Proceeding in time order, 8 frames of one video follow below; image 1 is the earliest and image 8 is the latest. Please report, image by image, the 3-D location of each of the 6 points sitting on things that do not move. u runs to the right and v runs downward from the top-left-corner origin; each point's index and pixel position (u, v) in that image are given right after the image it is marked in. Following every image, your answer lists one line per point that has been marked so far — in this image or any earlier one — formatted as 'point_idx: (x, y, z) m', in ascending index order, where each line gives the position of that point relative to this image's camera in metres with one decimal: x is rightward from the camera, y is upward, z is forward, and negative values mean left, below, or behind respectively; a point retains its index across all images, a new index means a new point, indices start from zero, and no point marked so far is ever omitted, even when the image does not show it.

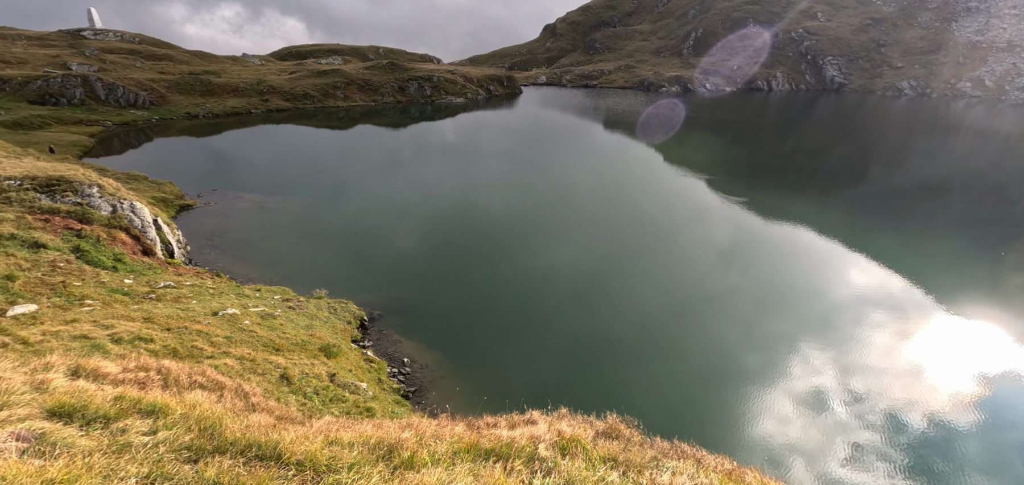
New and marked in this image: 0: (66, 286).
0: (-17.7, -1.7, +19.2) m
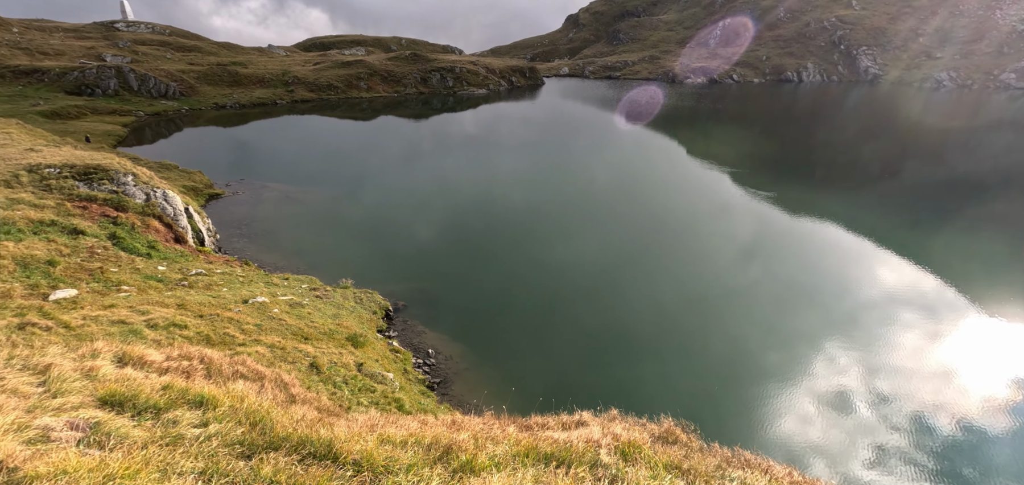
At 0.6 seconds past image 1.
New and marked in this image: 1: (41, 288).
0: (-16.7, -1.2, +19.8) m
1: (-16.8, -1.6, +17.2) m
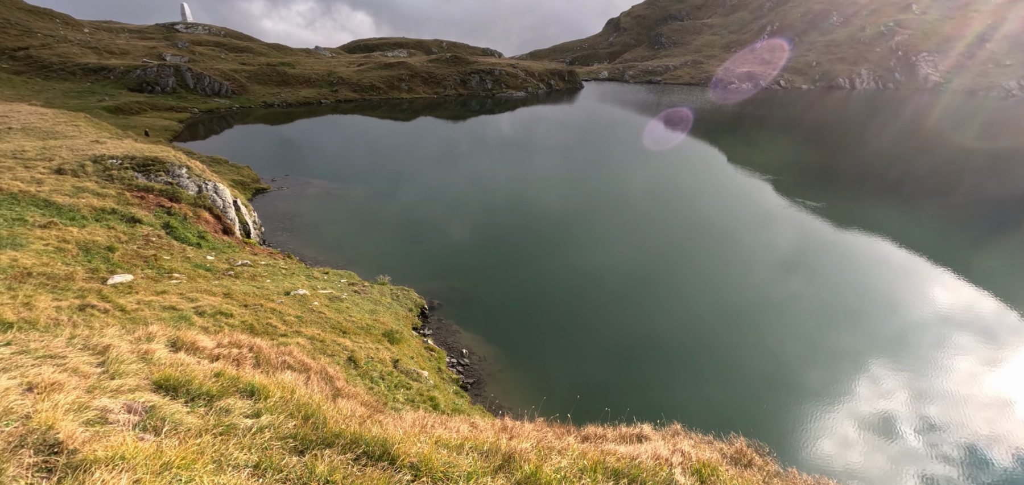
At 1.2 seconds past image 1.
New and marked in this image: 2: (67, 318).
0: (-15.2, -0.7, +20.6) m
1: (-15.4, -1.1, +18.1) m
2: (-13.1, -2.2, +14.2) m
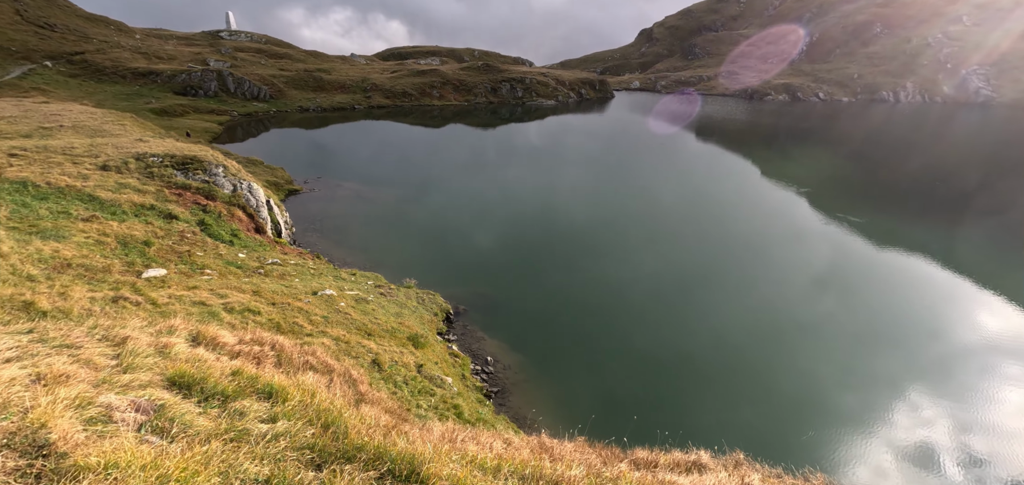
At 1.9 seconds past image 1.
0: (-14.0, -0.5, +21.0) m
1: (-14.4, -0.9, +18.5) m
2: (-12.3, -2.0, +14.4) m
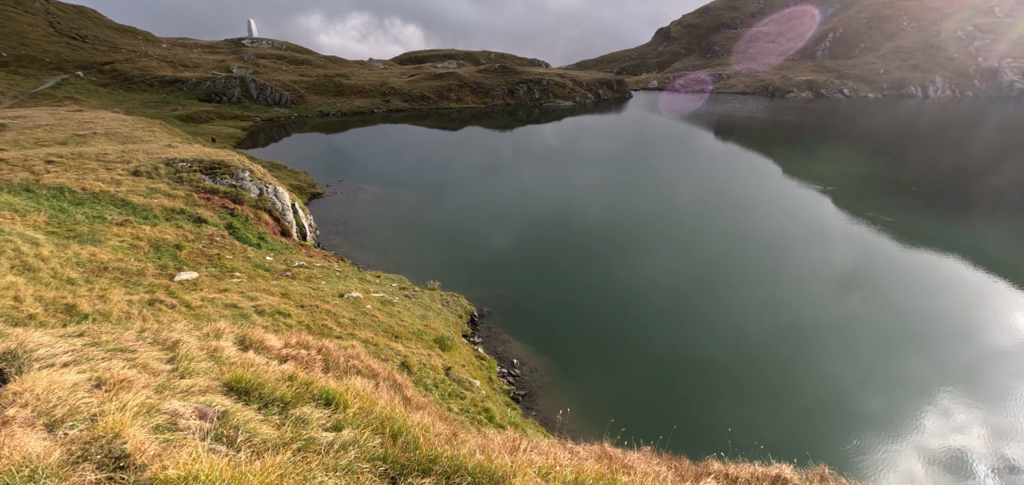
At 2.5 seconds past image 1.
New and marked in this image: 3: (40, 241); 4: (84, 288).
0: (-12.9, -0.7, +21.3) m
1: (-13.4, -1.1, +18.8) m
2: (-11.4, -2.1, +14.7) m
3: (-17.1, +0.1, +17.6) m
4: (-13.5, -1.5, +15.4) m
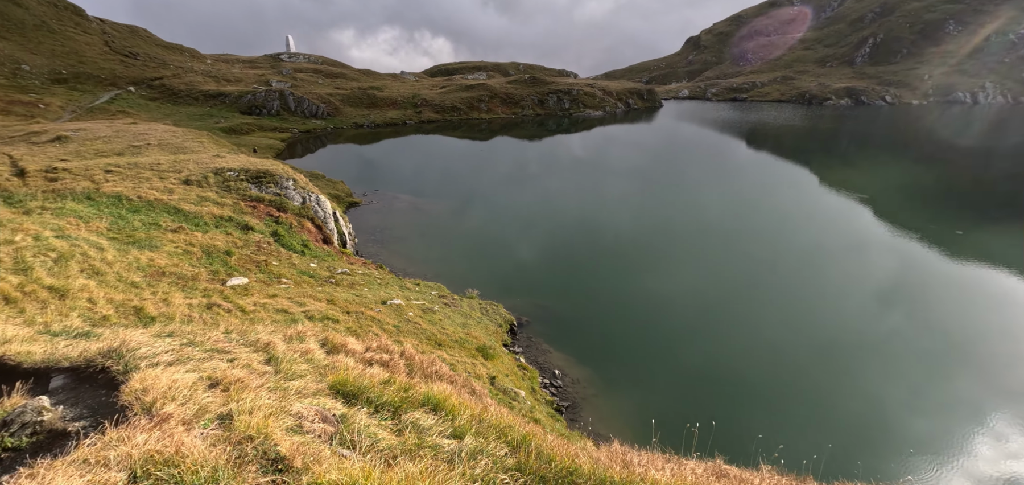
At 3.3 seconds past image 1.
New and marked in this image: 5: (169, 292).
0: (-11.1, -1.0, +21.8) m
1: (-11.8, -1.3, +19.3) m
2: (-10.1, -2.3, +15.1) m
3: (-15.5, -0.1, +18.4) m
4: (-12.1, -1.6, +16.0) m
5: (-11.8, -1.7, +16.6) m
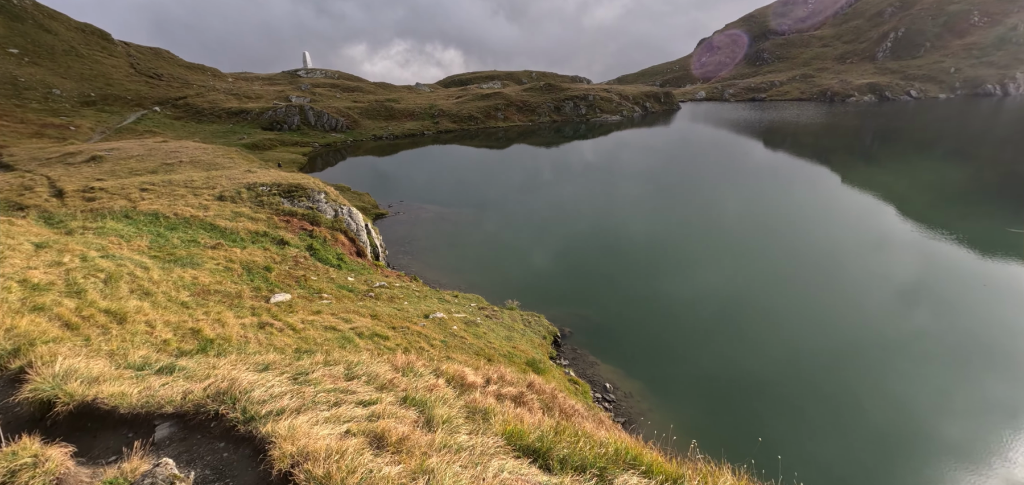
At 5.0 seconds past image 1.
0: (-9.3, -1.7, +21.5) m
1: (-10.0, -1.9, +19.0) m
2: (-8.4, -2.8, +14.7) m
3: (-13.8, -0.8, +18.2) m
4: (-10.5, -2.2, +15.7) m
5: (-10.2, -2.3, +16.2) m
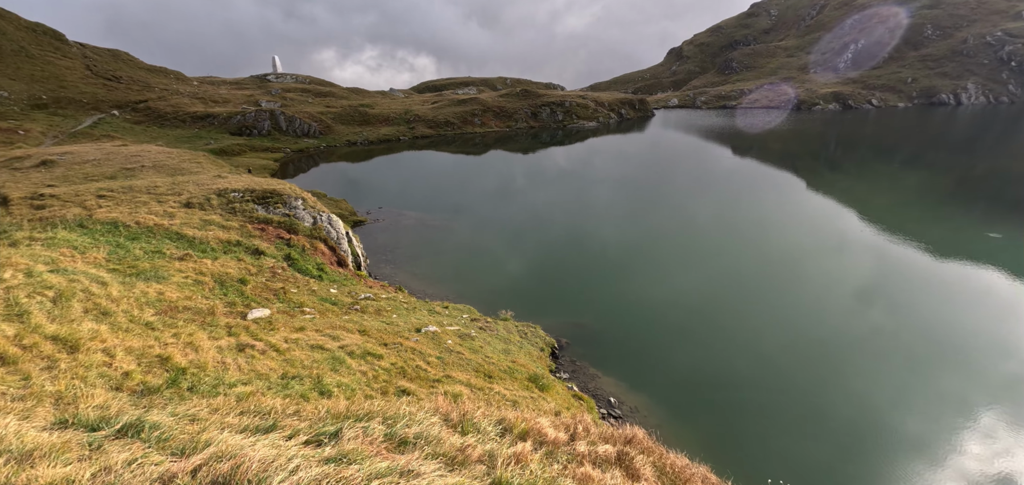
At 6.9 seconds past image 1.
0: (-9.6, -2.0, +19.9) m
1: (-10.1, -2.3, +17.4) m
2: (-8.3, -3.1, +13.2) m
3: (-13.9, -1.2, +16.4) m
4: (-10.4, -2.6, +14.0) m
5: (-10.1, -2.6, +14.6) m
